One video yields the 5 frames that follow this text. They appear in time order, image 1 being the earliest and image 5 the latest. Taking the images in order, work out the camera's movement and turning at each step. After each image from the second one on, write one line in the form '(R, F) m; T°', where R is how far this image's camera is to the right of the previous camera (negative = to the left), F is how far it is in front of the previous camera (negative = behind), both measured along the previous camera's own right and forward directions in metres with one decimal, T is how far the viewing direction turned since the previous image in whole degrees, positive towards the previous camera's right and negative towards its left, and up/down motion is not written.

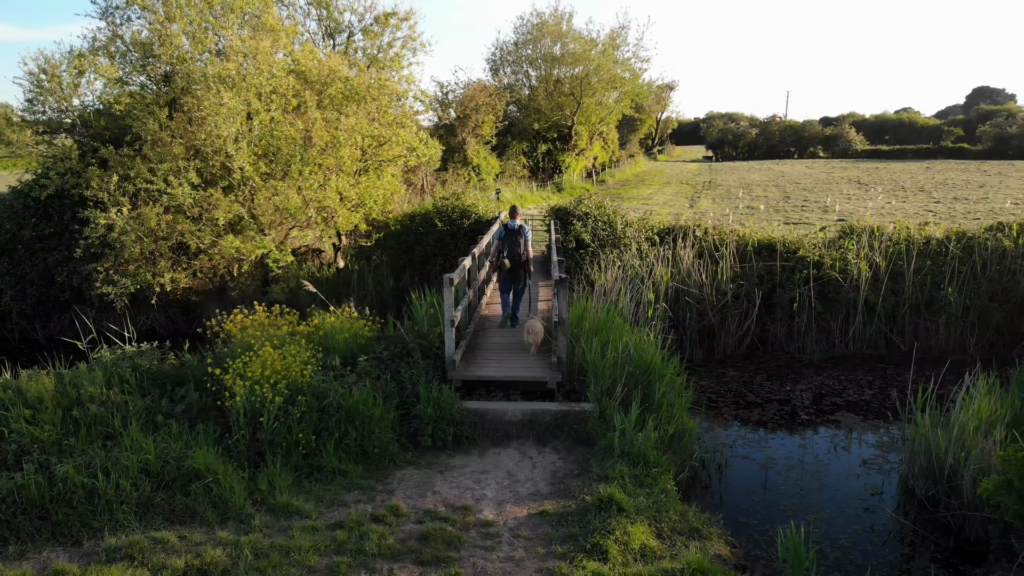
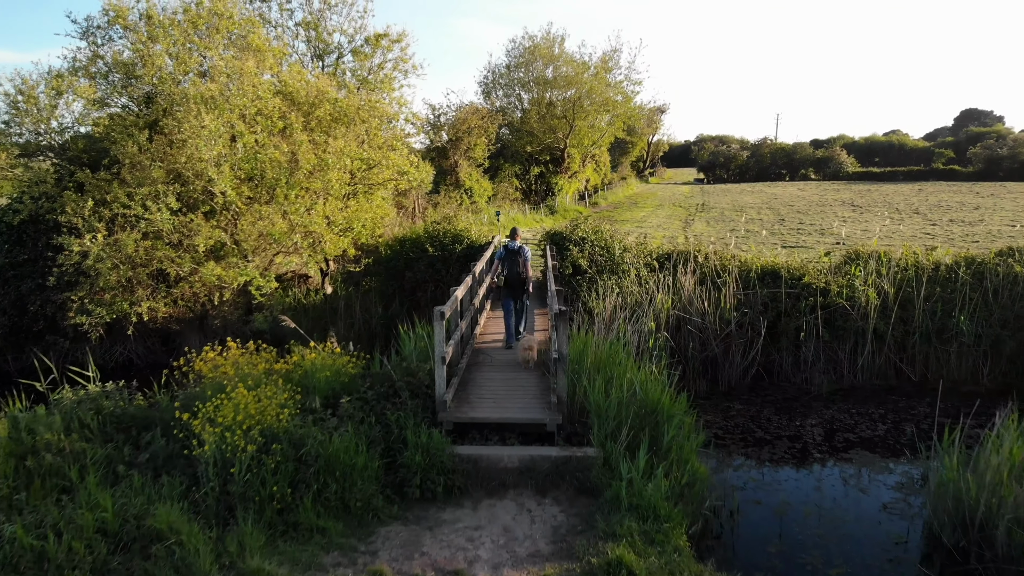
(0.0, +0.5) m; +1°
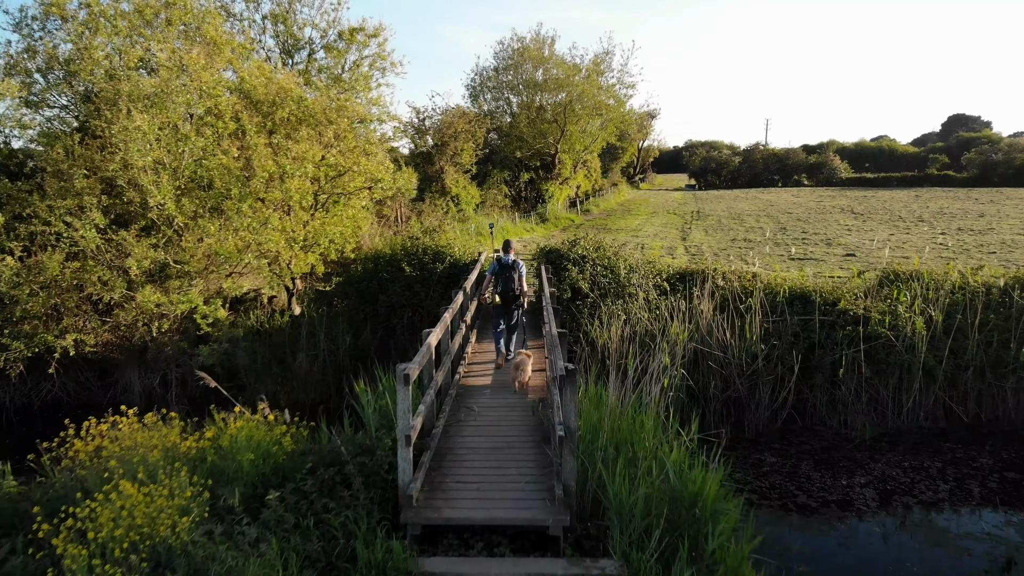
(0.0, +1.6) m; +1°
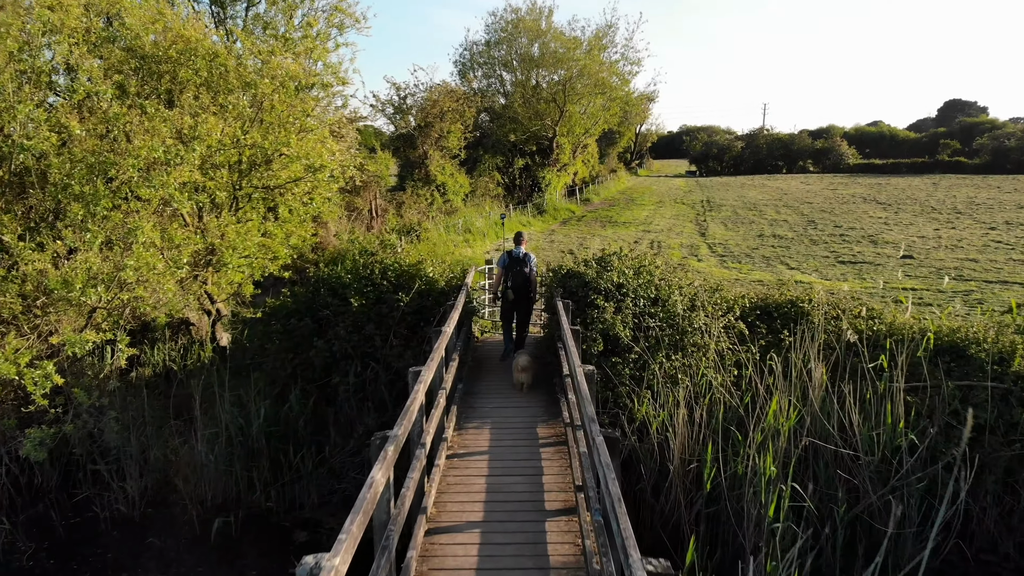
(-0.1, +3.5) m; +1°
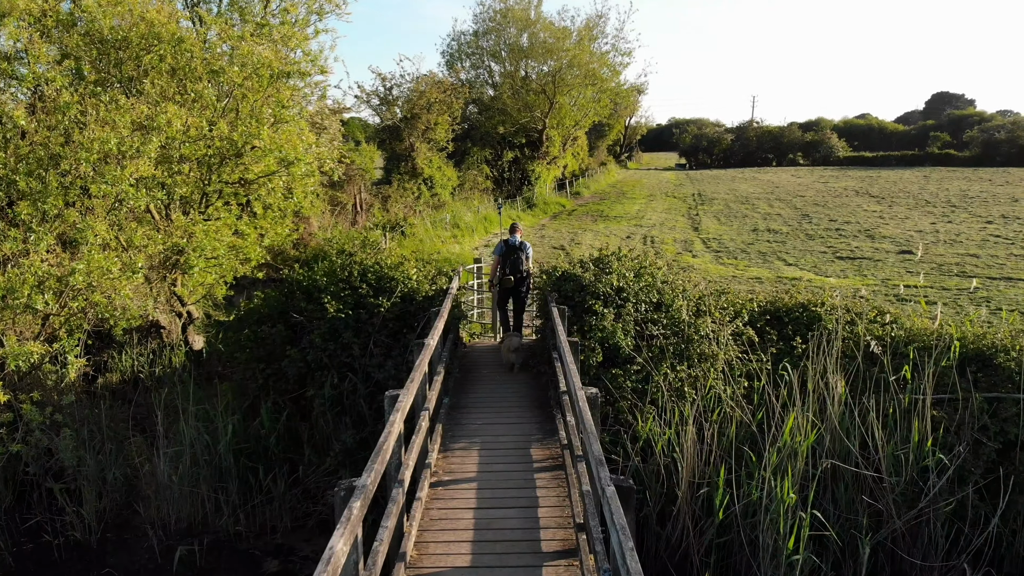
(0.0, +0.6) m; +1°
